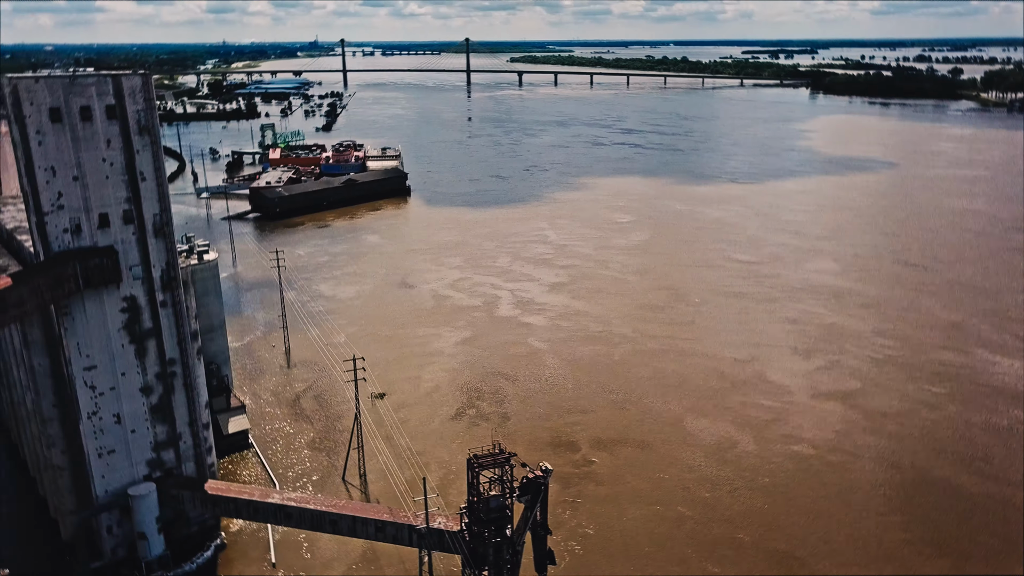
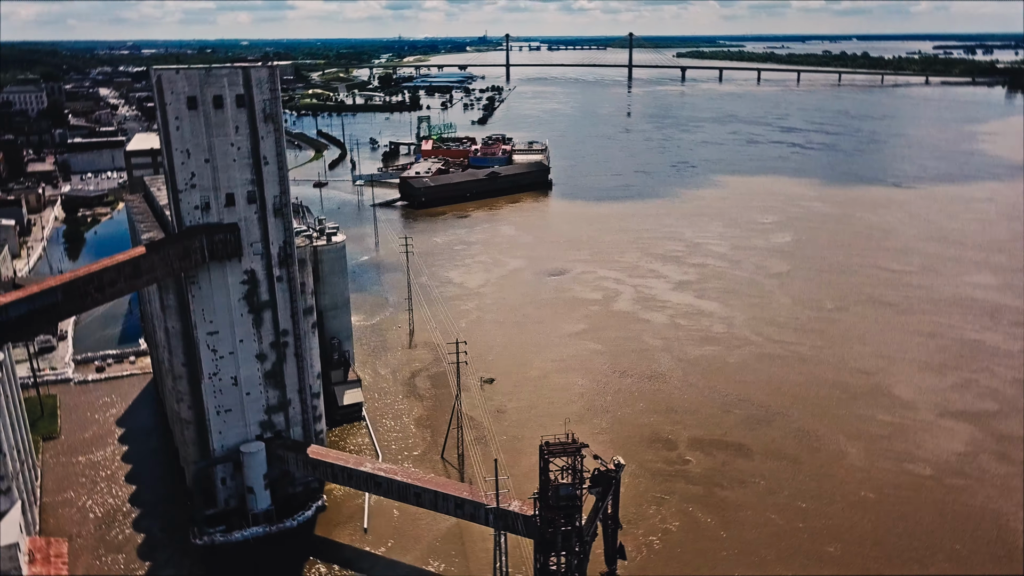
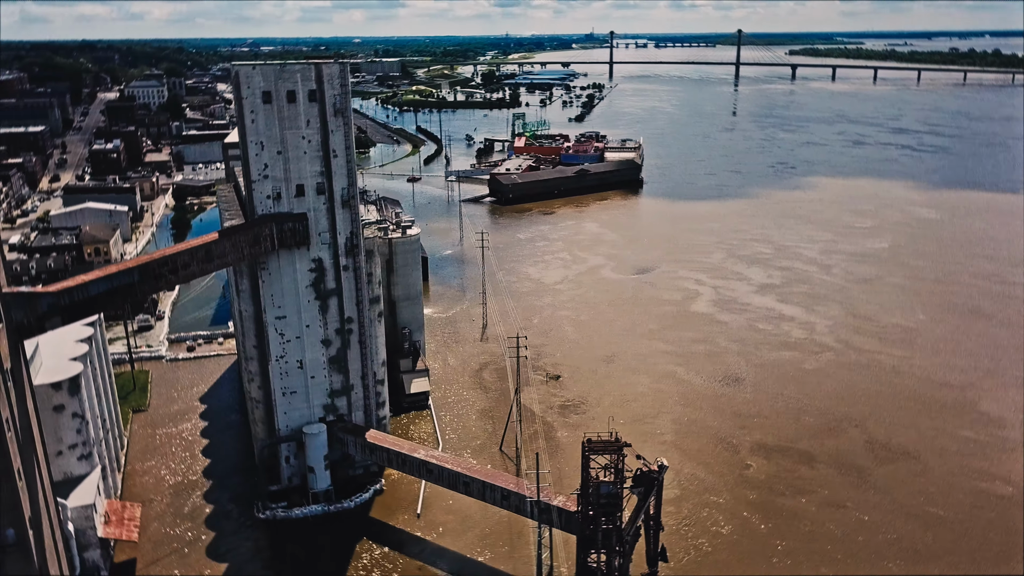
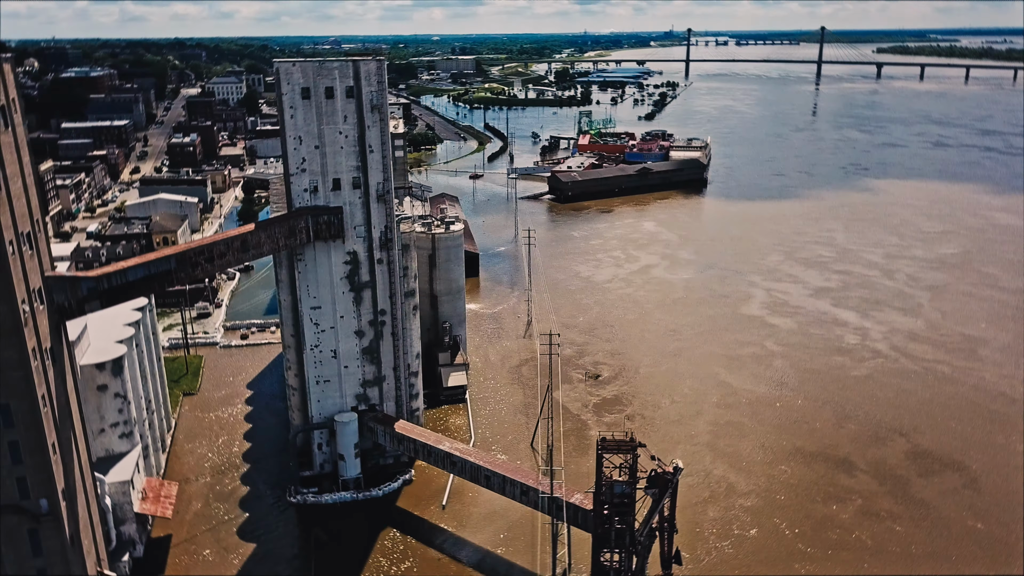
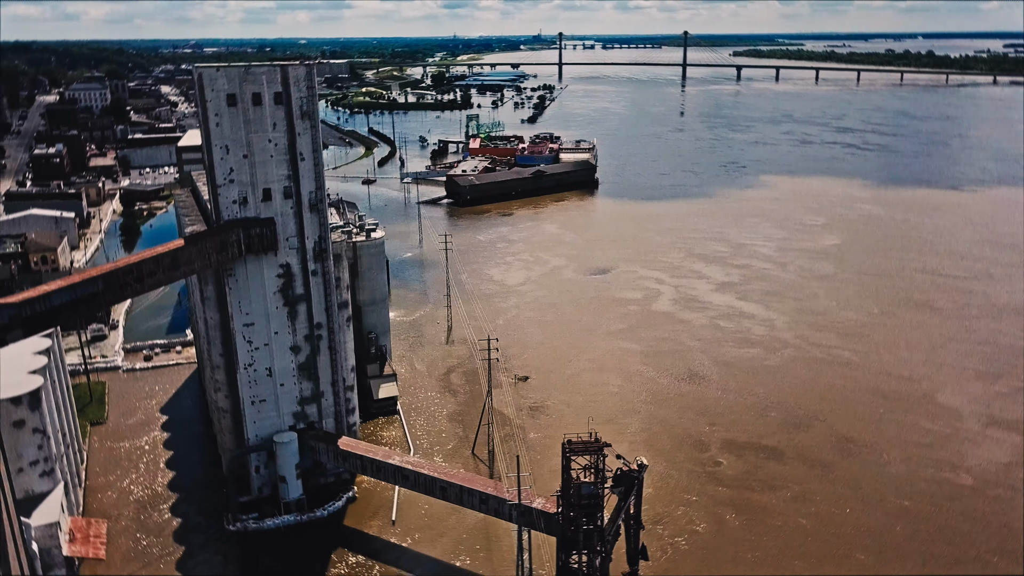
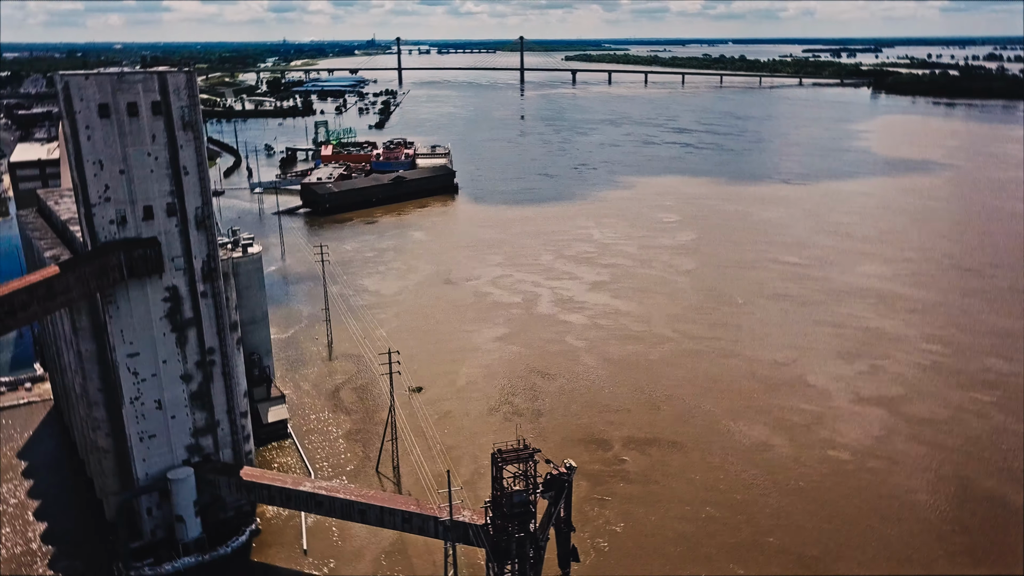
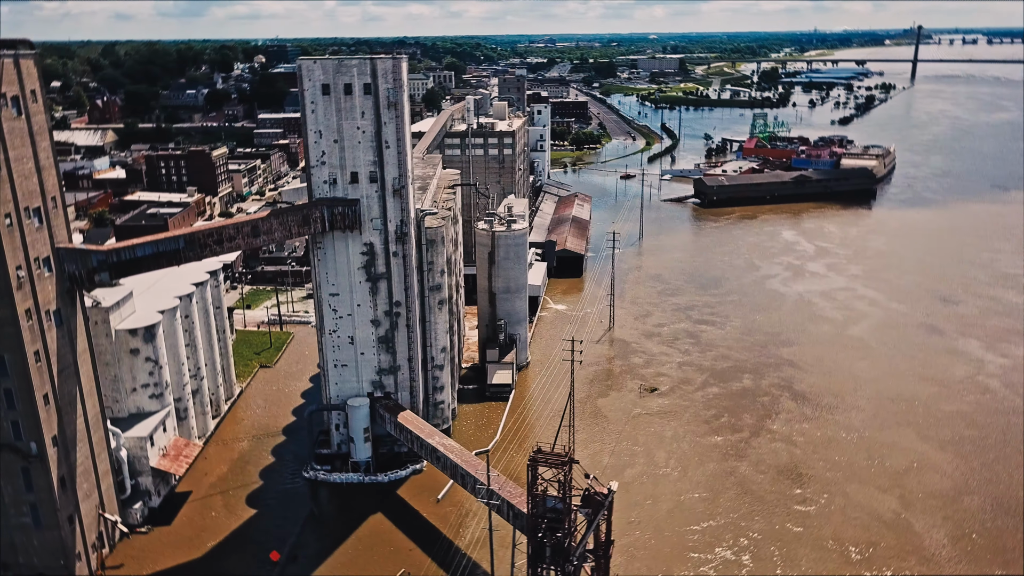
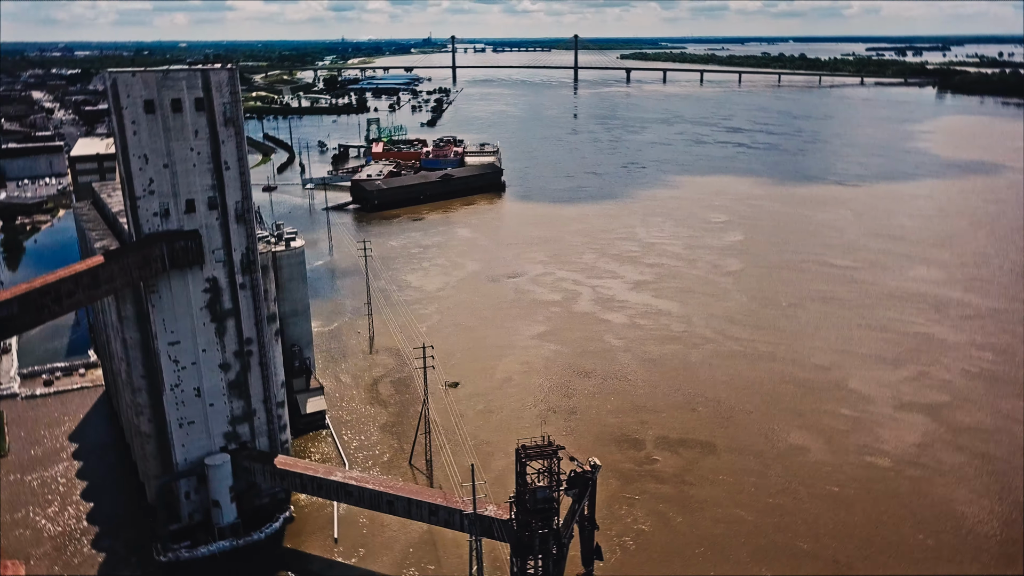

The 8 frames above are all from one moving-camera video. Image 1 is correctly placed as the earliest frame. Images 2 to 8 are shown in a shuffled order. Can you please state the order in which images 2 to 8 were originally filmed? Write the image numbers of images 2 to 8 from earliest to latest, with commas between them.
6, 8, 2, 5, 3, 4, 7
